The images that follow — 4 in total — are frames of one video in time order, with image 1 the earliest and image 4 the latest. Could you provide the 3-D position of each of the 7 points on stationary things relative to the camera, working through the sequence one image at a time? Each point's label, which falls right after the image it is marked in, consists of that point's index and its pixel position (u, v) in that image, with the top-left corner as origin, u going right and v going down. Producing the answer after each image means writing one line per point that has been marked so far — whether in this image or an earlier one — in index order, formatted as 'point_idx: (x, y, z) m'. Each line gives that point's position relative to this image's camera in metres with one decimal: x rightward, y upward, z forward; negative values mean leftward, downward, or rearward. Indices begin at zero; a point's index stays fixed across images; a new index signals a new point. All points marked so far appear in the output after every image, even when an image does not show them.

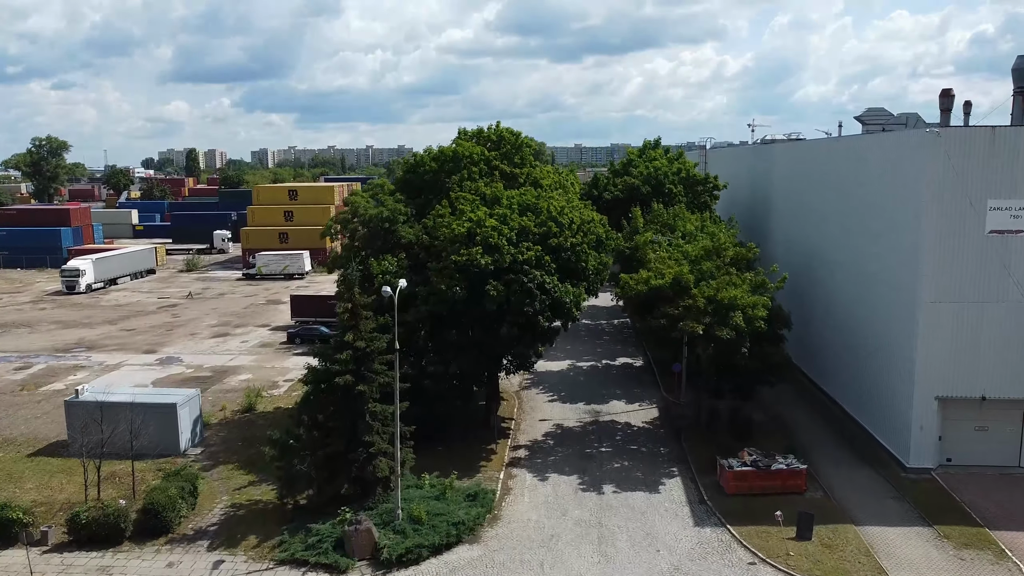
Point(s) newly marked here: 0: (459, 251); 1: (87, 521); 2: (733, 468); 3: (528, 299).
0: (-1.4, +1.0, +19.9) m
1: (-9.3, -5.1, +16.3) m
2: (+5.5, -4.5, +18.4) m
3: (+0.4, -0.3, +19.6) m
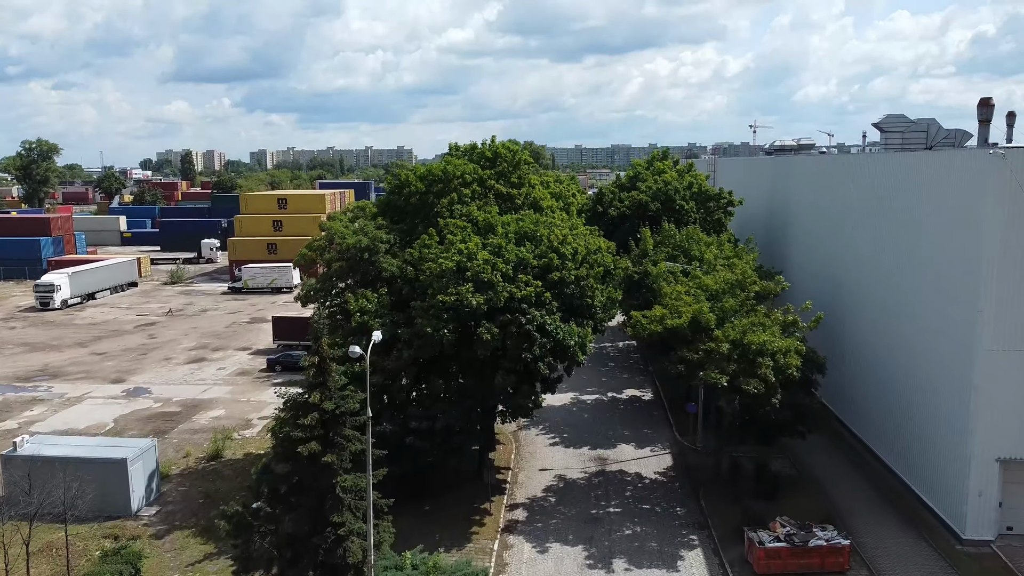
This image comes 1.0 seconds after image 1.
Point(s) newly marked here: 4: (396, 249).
0: (-1.5, 0.0, +17.4) m
1: (-9.4, -6.1, +13.7) m
2: (+5.4, -5.4, +15.9) m
3: (+0.3, -1.3, +17.1) m
4: (-3.1, +1.0, +19.8) m
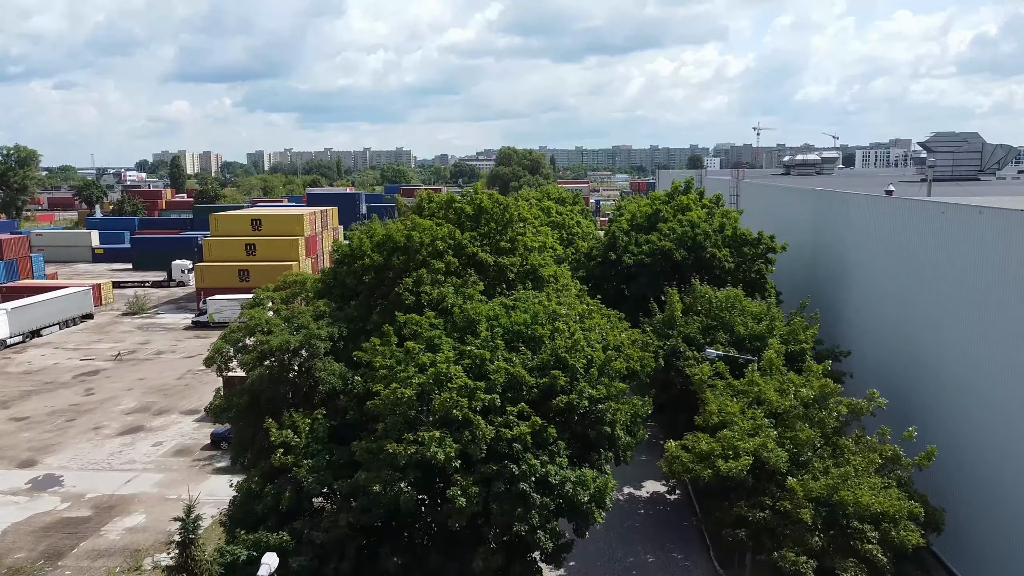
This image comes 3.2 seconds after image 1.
0: (-1.7, -2.2, +11.9) m
1: (-9.6, -8.3, +8.3) m
2: (+5.2, -7.6, +10.5) m
3: (+0.1, -3.5, +11.6) m
4: (-3.3, -1.1, +14.4) m
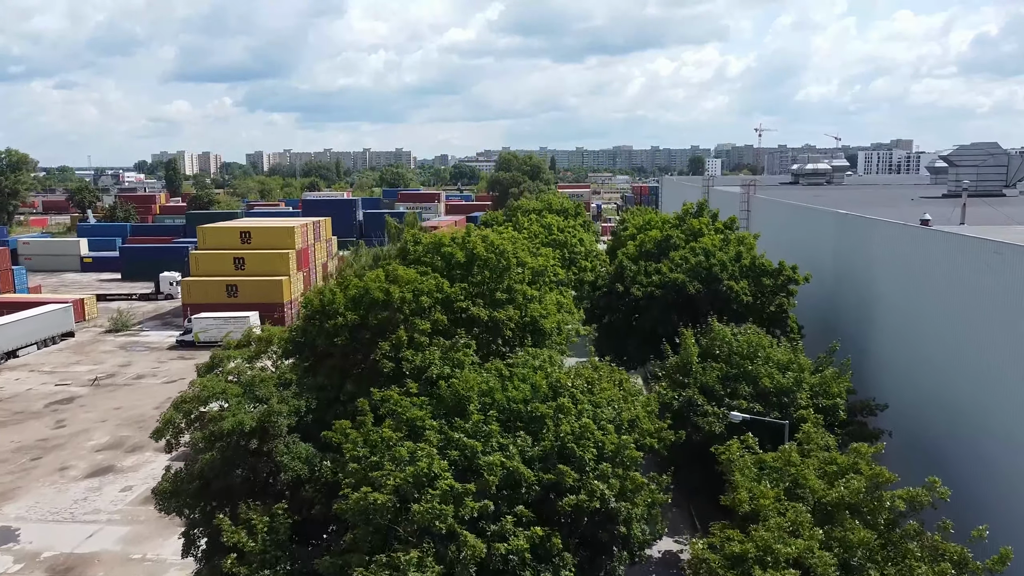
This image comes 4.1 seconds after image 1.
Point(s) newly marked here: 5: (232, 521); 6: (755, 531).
0: (-1.8, -3.2, +9.8) m
1: (-9.7, -9.3, +6.3) m
2: (+5.1, -8.7, +8.4) m
3: (0.0, -4.5, +9.6) m
4: (-3.4, -2.2, +12.3) m
5: (-4.2, -3.5, +11.2) m
6: (+3.7, -3.7, +11.6) m
